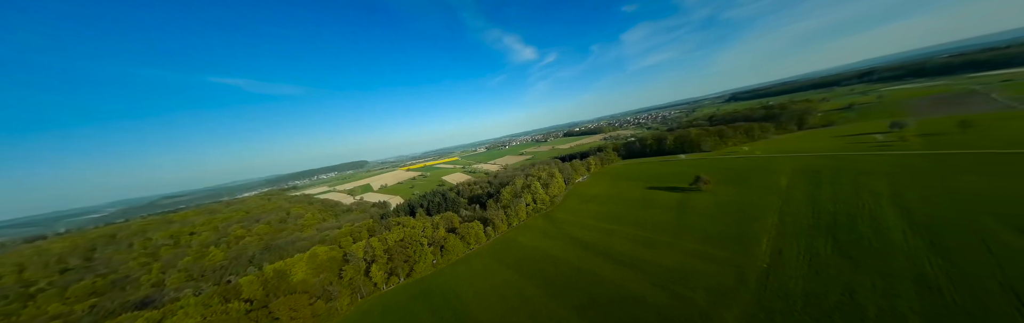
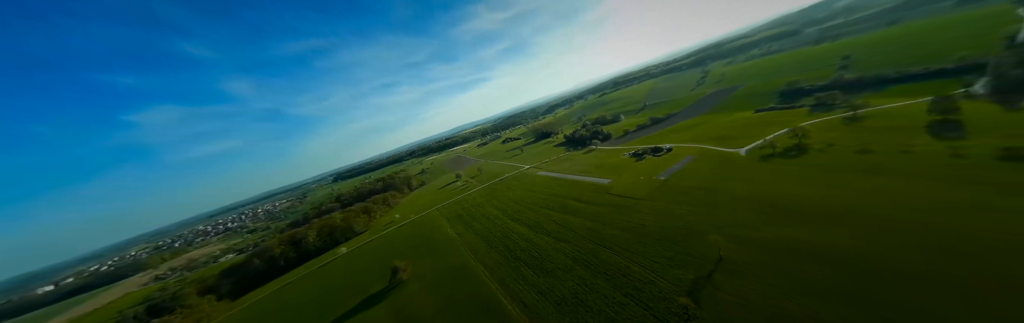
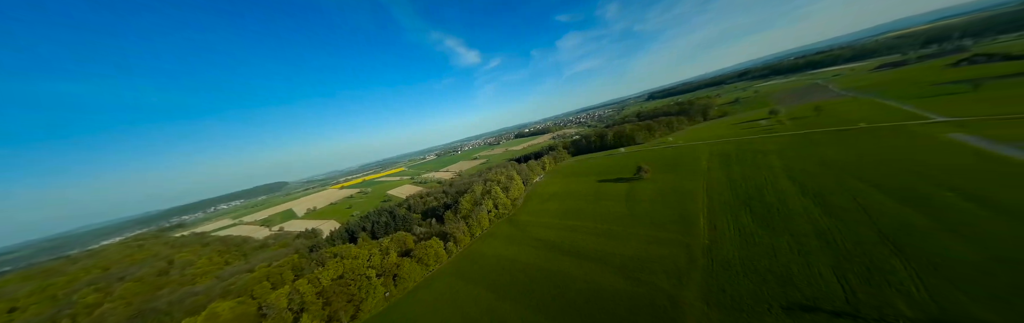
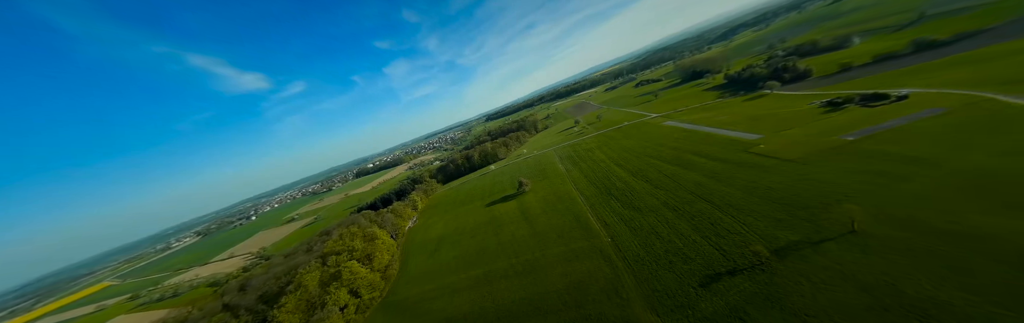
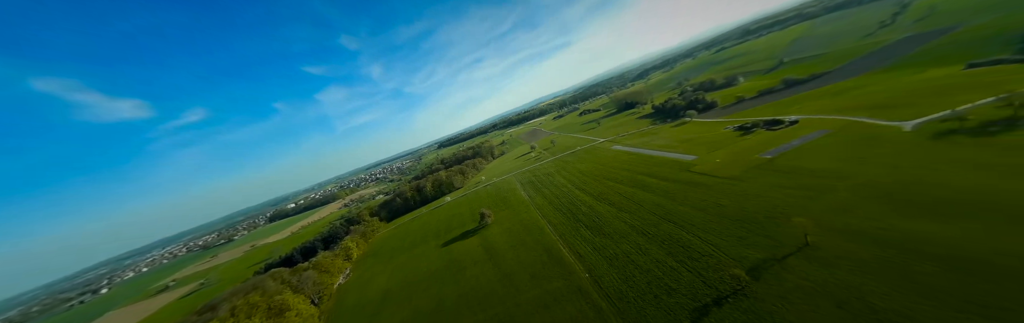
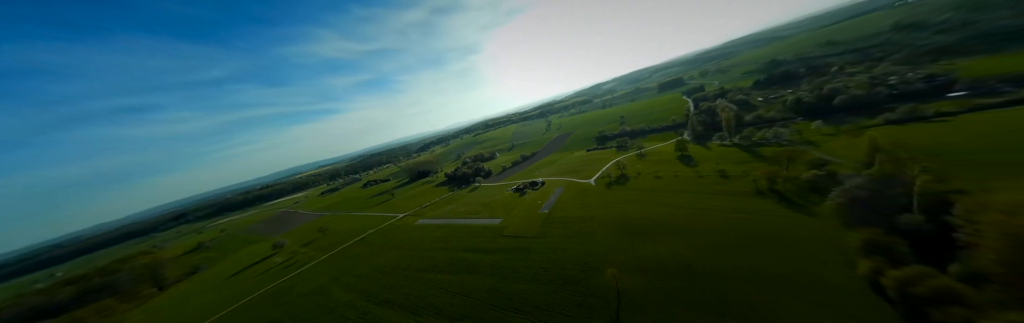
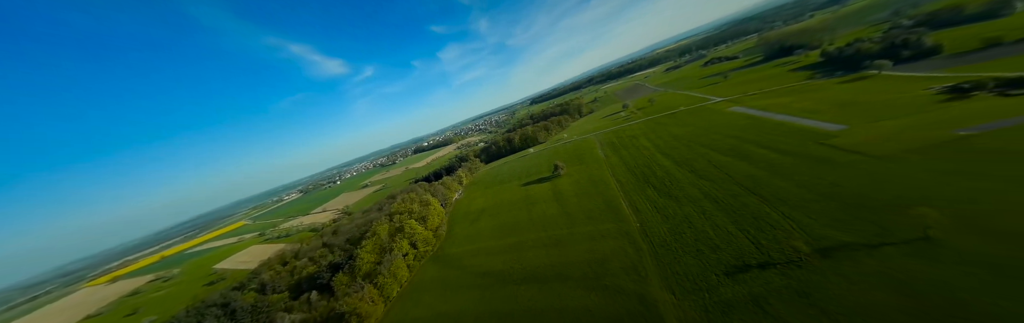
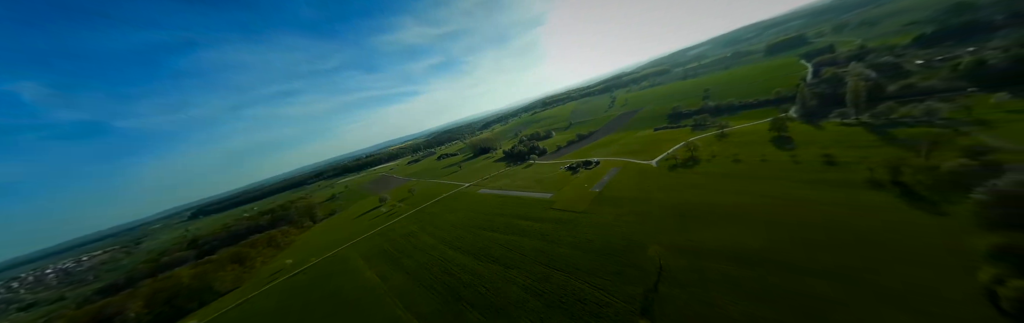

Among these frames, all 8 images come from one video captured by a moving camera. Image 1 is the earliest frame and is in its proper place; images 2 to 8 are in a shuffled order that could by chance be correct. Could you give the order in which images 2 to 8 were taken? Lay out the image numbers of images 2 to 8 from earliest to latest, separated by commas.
3, 7, 4, 5, 2, 8, 6
